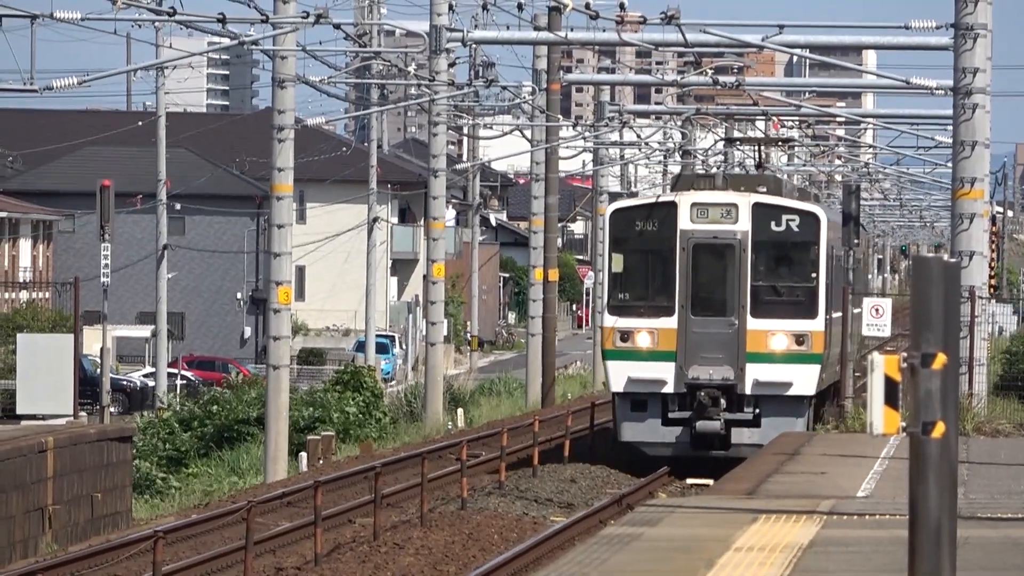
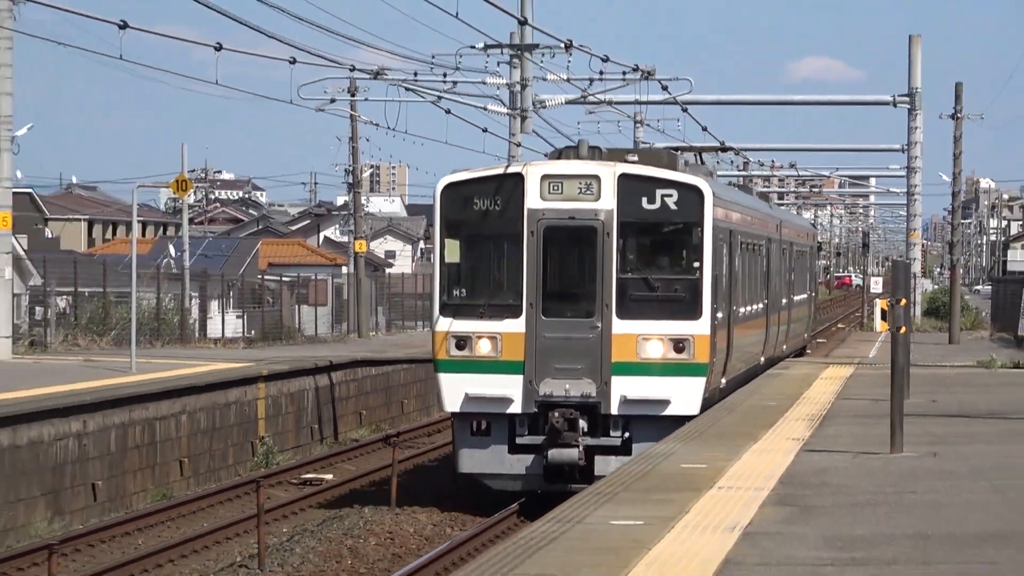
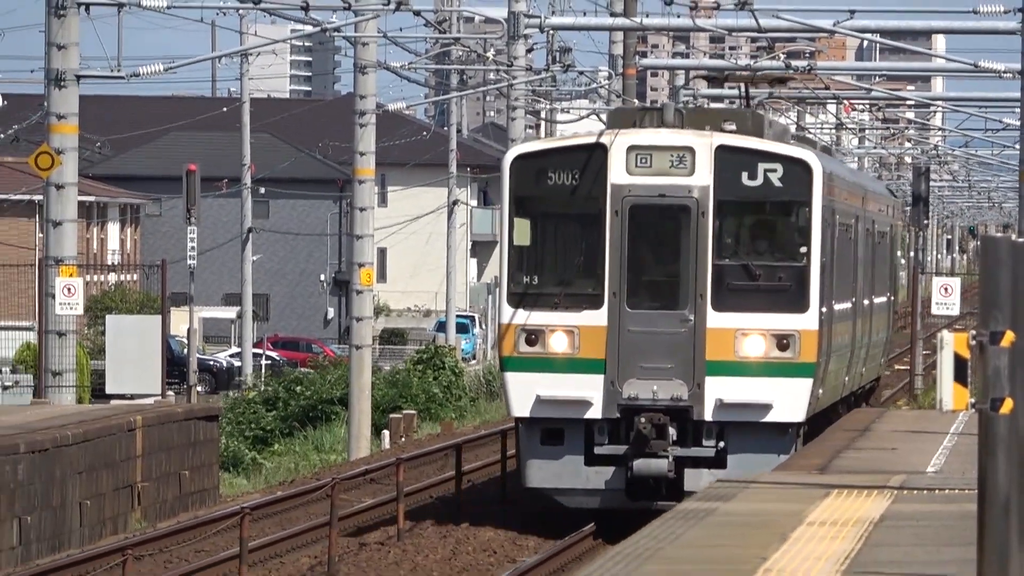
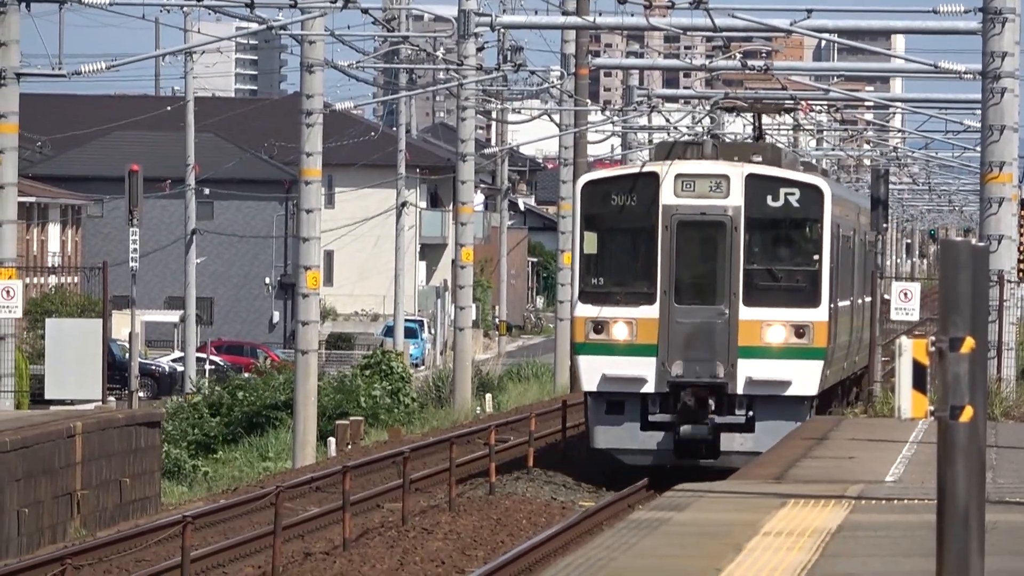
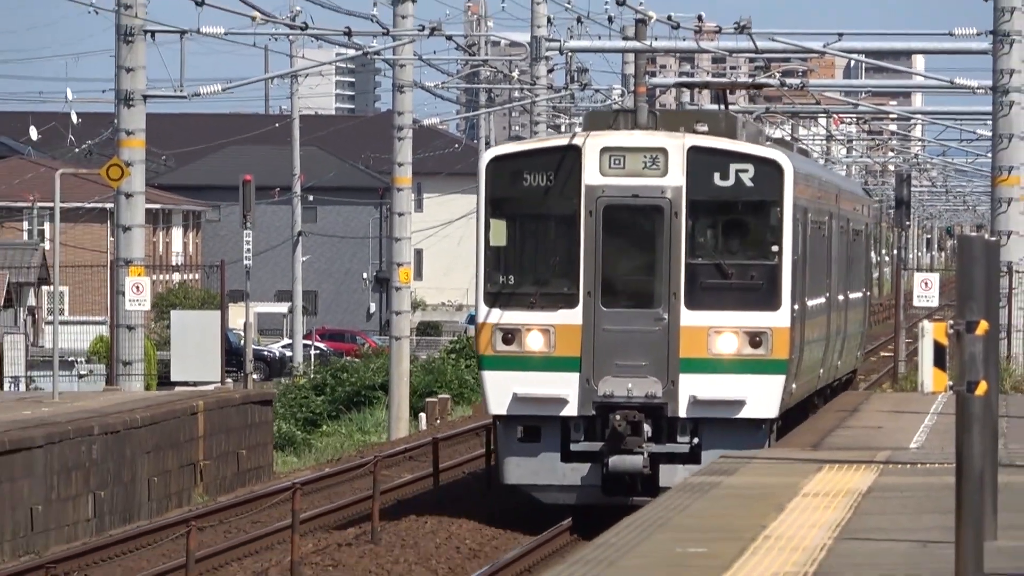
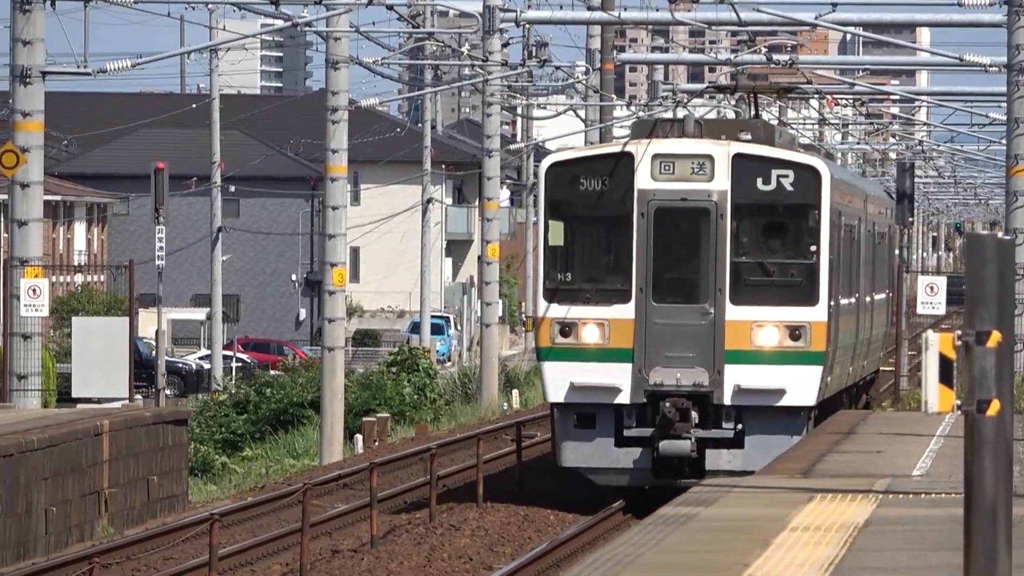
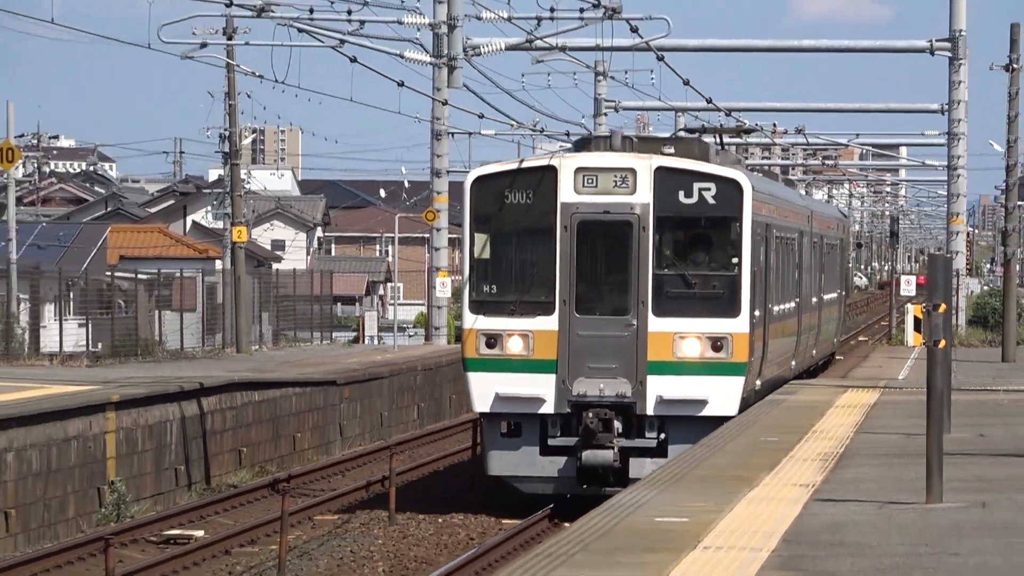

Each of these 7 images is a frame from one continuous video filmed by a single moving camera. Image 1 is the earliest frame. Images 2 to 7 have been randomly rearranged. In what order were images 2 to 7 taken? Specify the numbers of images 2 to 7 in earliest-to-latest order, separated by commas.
4, 6, 3, 5, 7, 2
